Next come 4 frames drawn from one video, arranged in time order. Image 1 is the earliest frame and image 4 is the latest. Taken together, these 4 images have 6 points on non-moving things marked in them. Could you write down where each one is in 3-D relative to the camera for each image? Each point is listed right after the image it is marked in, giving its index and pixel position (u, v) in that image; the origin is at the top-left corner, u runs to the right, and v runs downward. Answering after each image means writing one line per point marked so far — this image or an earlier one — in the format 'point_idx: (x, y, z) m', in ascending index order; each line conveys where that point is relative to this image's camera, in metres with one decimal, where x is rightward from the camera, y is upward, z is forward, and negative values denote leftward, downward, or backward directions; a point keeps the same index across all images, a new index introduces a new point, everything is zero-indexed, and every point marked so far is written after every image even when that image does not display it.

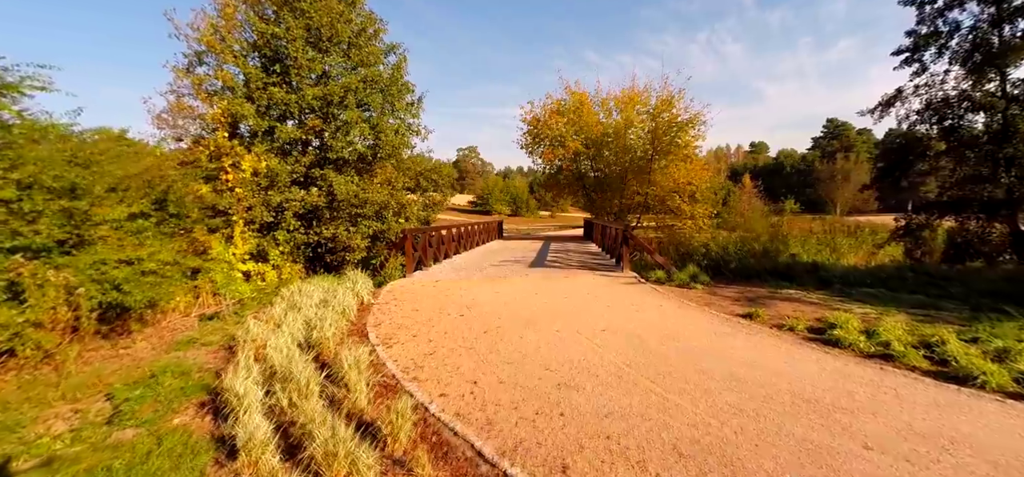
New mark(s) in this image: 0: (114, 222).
0: (-4.3, +0.2, +4.3) m
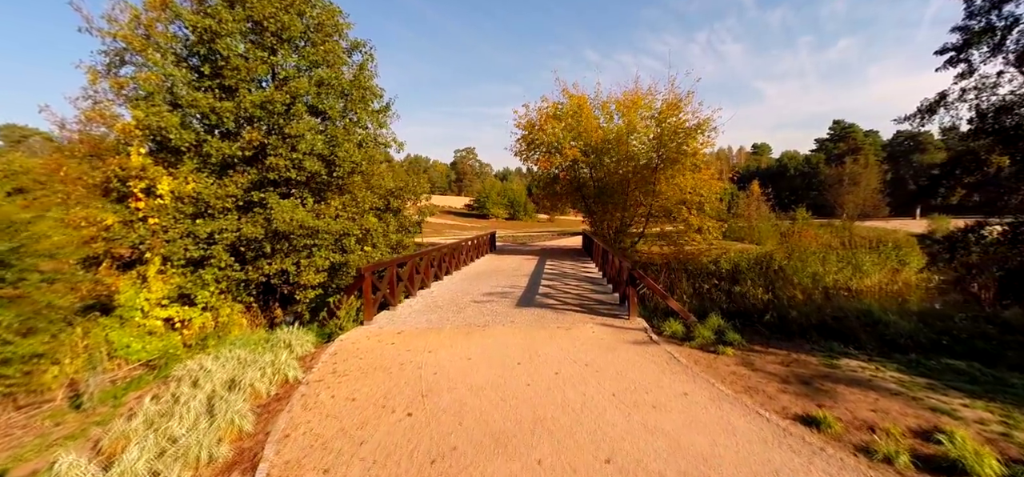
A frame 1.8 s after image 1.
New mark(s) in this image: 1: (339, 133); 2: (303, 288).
0: (-4.6, -0.5, +2.9) m
1: (-3.3, +2.0, +7.5) m
2: (-3.9, -0.9, +7.3) m
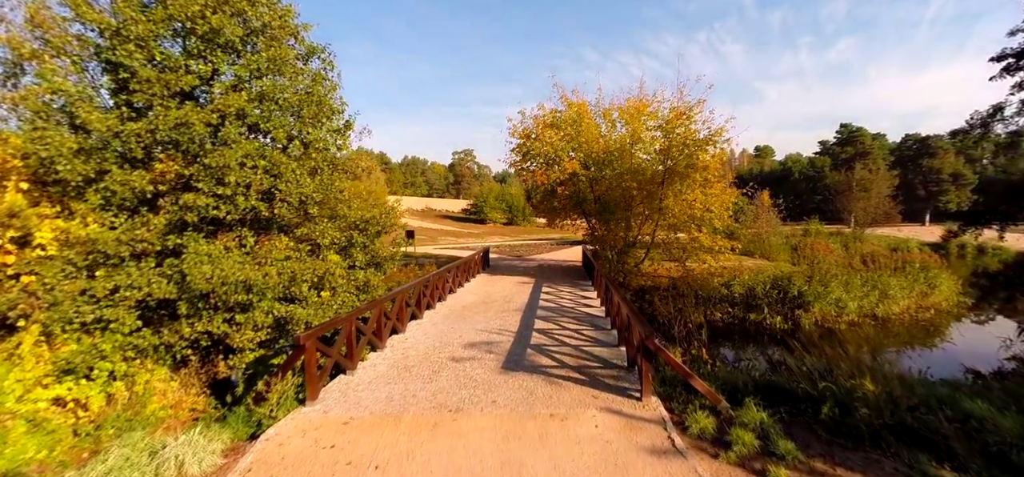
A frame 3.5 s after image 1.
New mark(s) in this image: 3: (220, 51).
0: (-4.8, -1.2, +1.5) m
1: (-3.5, +1.3, +6.2) m
2: (-4.1, -1.7, +6.0) m
3: (-4.4, +2.8, +6.0) m
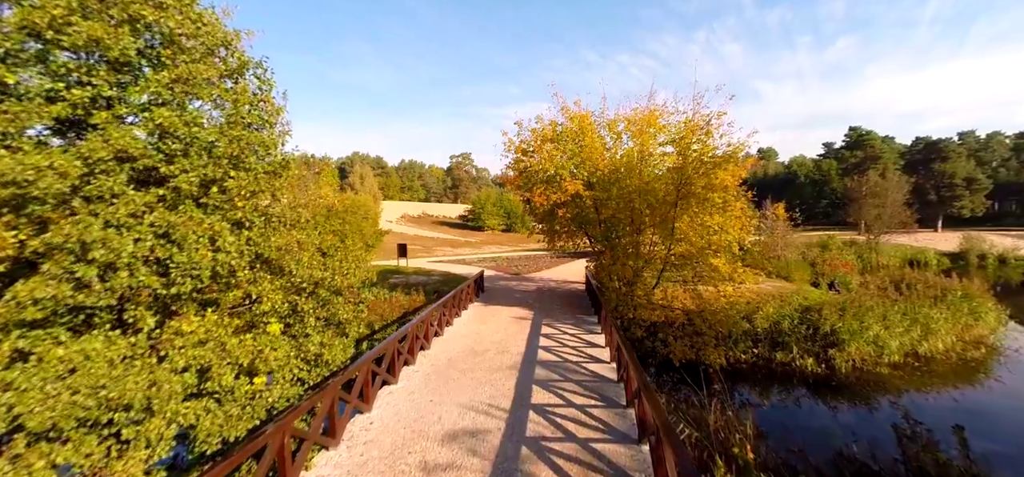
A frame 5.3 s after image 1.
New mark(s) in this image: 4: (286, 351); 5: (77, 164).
0: (-4.9, -2.1, 0.0) m
1: (-3.7, +0.3, +4.6) m
2: (-4.3, -2.6, +4.4) m
3: (-4.6, +1.9, +4.4) m
4: (-3.2, -1.5, +5.6) m
5: (-4.3, +0.7, +4.0) m
